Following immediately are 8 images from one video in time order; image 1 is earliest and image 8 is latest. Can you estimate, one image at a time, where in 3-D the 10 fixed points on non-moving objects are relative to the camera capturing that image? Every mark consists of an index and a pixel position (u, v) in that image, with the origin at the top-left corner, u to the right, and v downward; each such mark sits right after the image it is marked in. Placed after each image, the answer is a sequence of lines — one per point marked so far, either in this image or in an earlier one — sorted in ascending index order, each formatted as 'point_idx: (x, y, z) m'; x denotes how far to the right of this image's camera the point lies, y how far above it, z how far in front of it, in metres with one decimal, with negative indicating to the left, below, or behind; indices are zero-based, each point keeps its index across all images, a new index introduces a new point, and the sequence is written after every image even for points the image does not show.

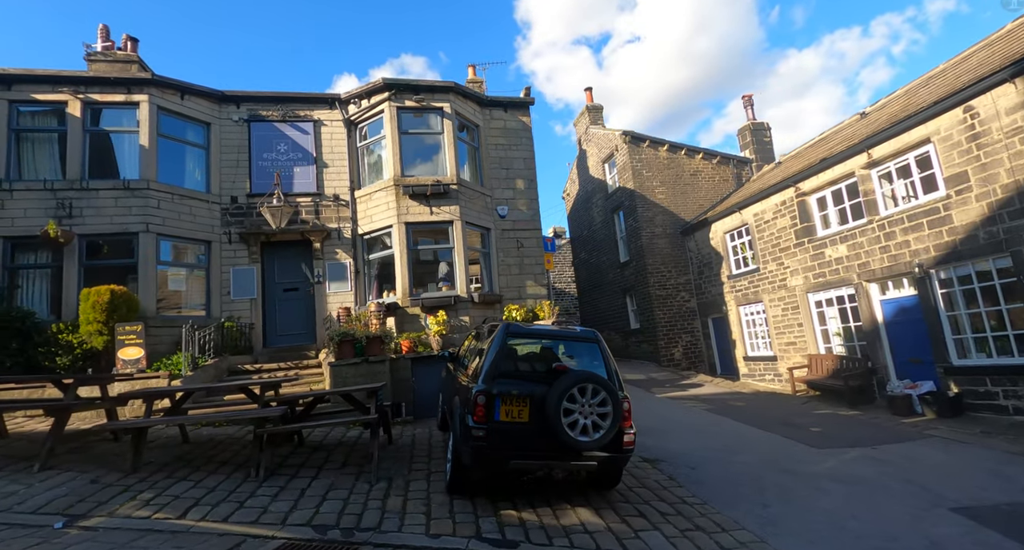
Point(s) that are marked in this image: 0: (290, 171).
0: (-5.4, +2.6, +11.3) m
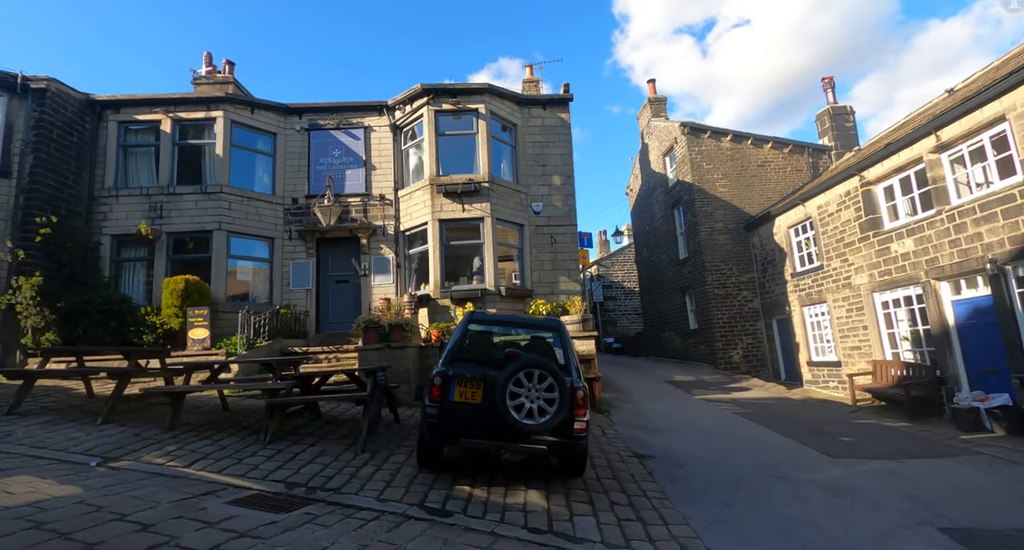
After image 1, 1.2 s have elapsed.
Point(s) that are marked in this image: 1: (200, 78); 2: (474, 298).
0: (-4.6, +2.7, +12.3) m
1: (-8.3, +5.5, +12.4) m
2: (-0.9, -0.6, +11.0) m
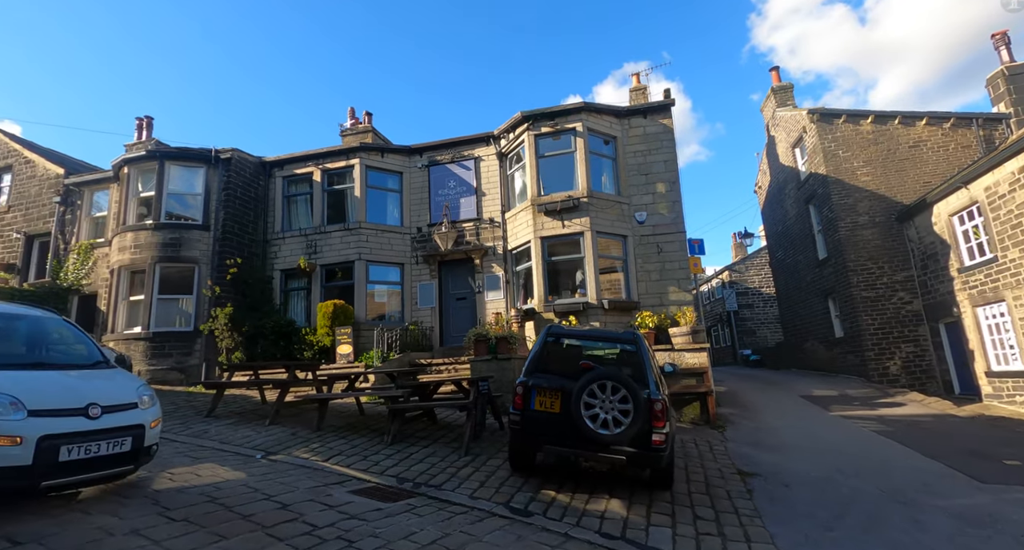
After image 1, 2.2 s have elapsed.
0: (-1.7, +2.2, +13.6) m
1: (-5.4, +4.7, +14.8) m
2: (+1.6, -0.9, +11.3) m
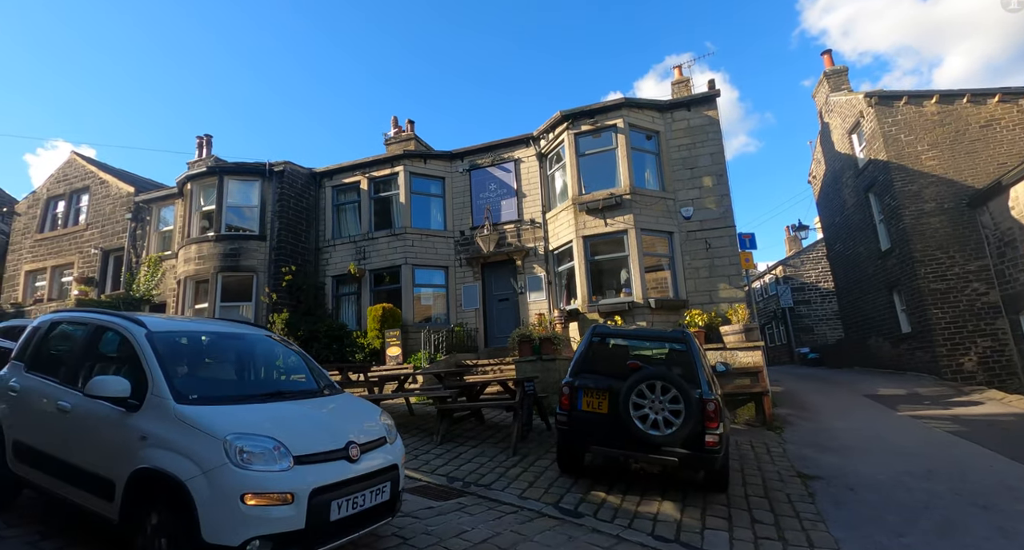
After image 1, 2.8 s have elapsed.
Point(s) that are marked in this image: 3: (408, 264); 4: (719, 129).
0: (-0.4, +2.1, +13.7) m
1: (-4.1, +4.5, +15.3) m
2: (+2.7, -0.9, +11.1) m
3: (-3.1, +0.3, +13.4) m
4: (+5.4, +3.8, +12.0) m
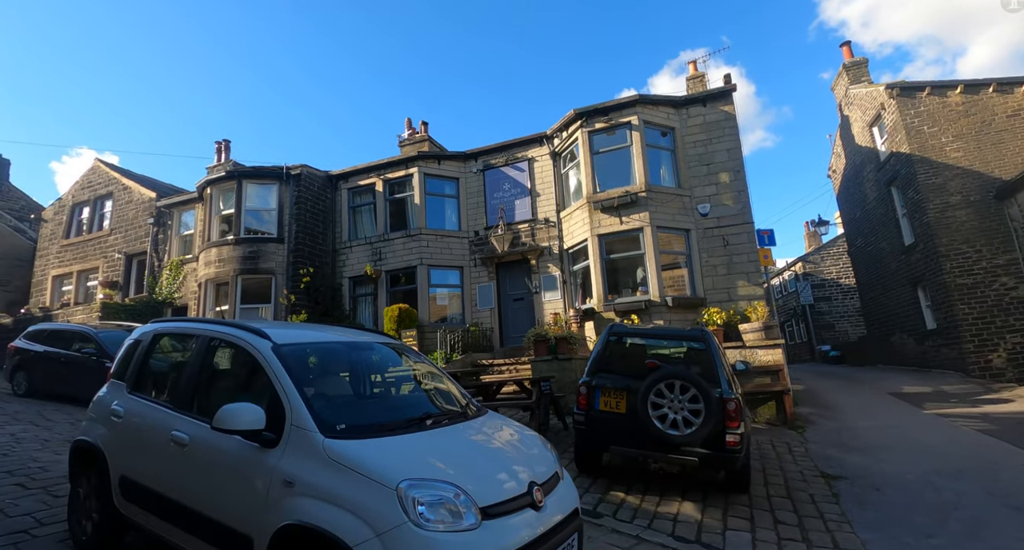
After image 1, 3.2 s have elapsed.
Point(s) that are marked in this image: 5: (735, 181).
0: (0.0, +2.1, +13.7) m
1: (-3.6, +4.5, +15.4) m
2: (+3.1, -0.9, +11.0) m
3: (-2.6, +0.3, +13.5) m
4: (+5.8, +3.9, +11.8) m
5: (+5.7, +2.4, +11.5) m
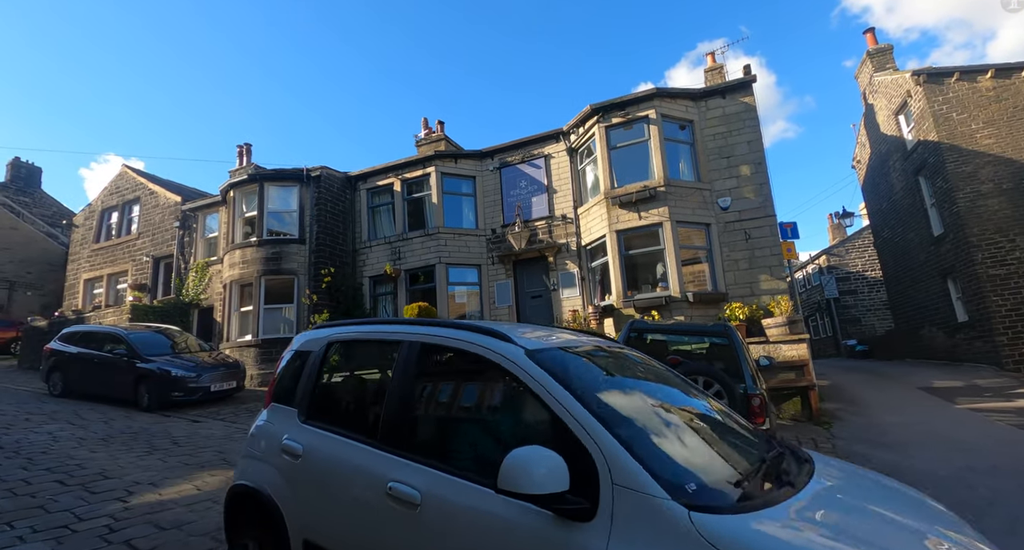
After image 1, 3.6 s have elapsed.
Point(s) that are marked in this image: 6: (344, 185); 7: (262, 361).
0: (+0.5, +2.2, +13.7) m
1: (-3.1, +4.6, +15.5) m
2: (+3.5, -0.7, +10.9) m
3: (-2.1, +0.3, +13.6) m
4: (+6.2, +4.0, +11.5) m
5: (+6.1, +2.5, +11.3) m
6: (-5.6, +3.0, +15.2) m
7: (-6.9, -2.4, +12.6) m
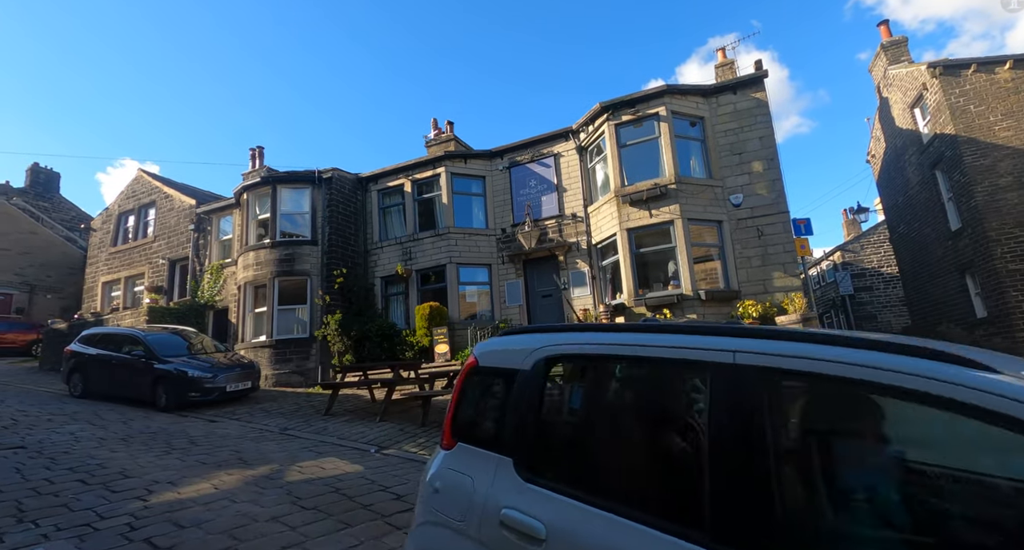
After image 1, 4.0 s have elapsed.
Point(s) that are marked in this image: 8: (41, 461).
0: (+0.8, +2.2, +13.7) m
1: (-2.8, +4.6, +15.6) m
2: (+3.8, -0.7, +10.8) m
3: (-1.8, +0.3, +13.6) m
4: (+6.4, +4.1, +11.4) m
5: (+6.3, +2.6, +11.2) m
6: (-5.3, +3.0, +15.3) m
7: (-6.6, -2.4, +12.8) m
8: (-5.0, -2.0, +4.8) m
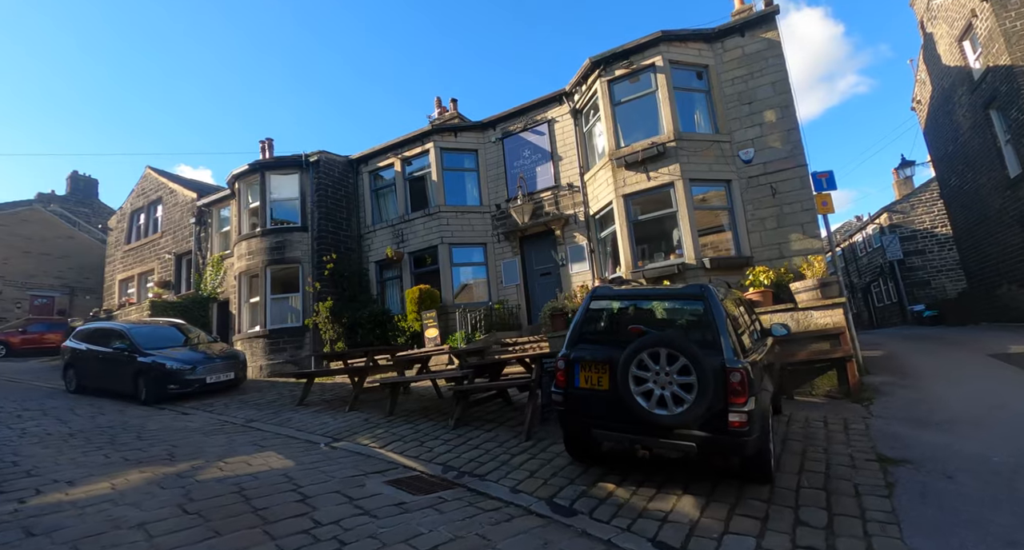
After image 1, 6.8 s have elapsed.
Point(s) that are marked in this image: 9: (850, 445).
0: (+0.7, +2.9, +12.8) m
1: (-2.8, +5.1, +14.9) m
2: (+3.6, 0.0, +9.8) m
3: (-1.8, +0.9, +13.1) m
4: (+6.0, +4.9, +10.1) m
5: (+6.0, +3.4, +9.9) m
6: (-5.3, +3.4, +14.9) m
7: (-6.6, -2.1, +12.7) m
8: (-5.6, -1.9, +4.6) m
9: (+3.5, -1.8, +4.7) m
